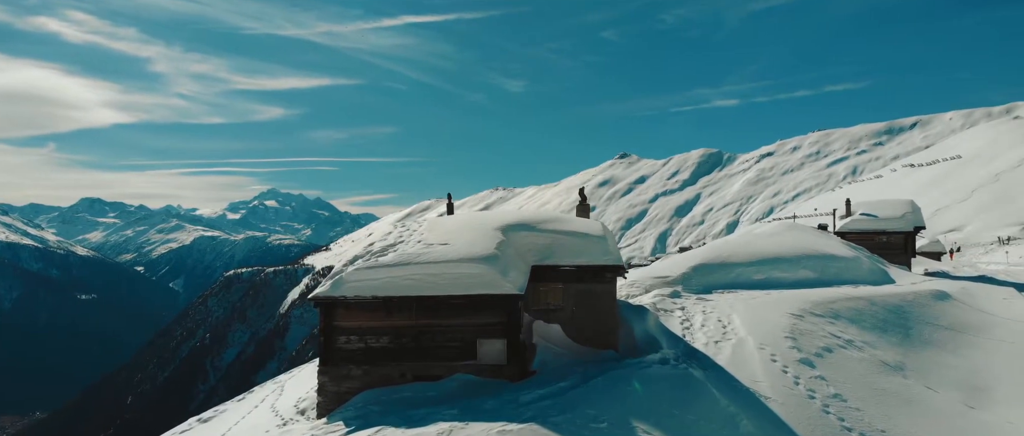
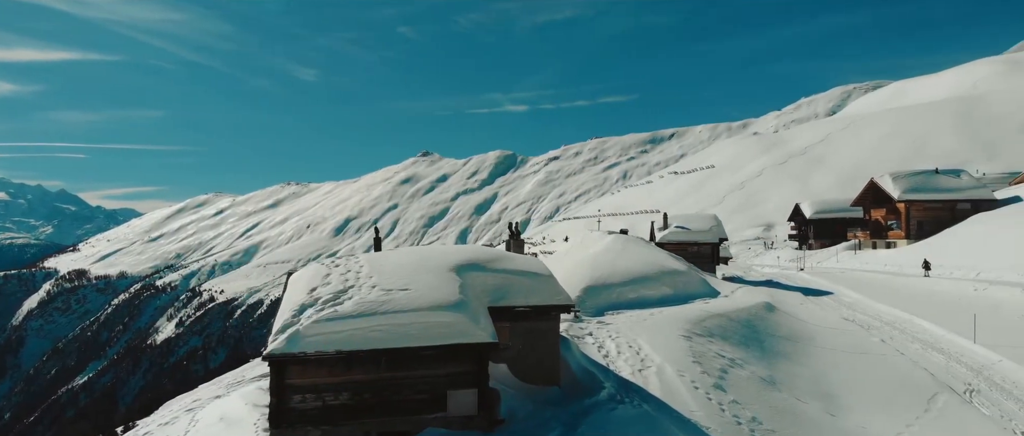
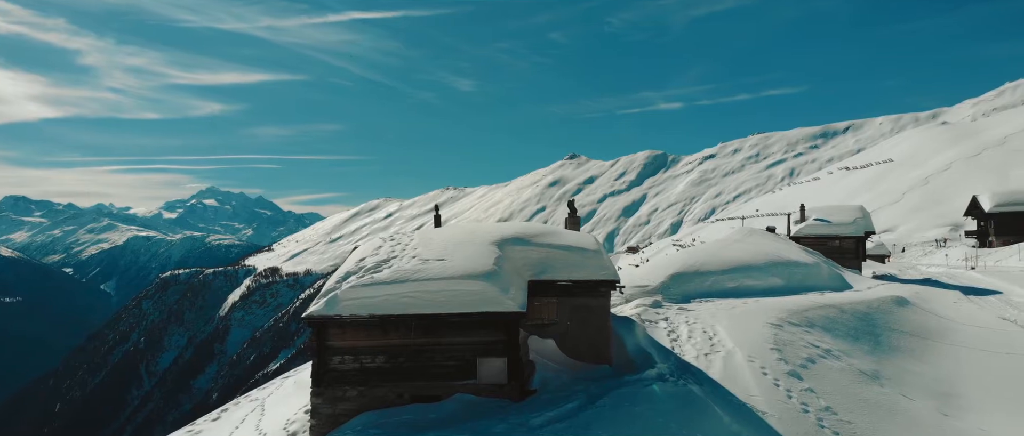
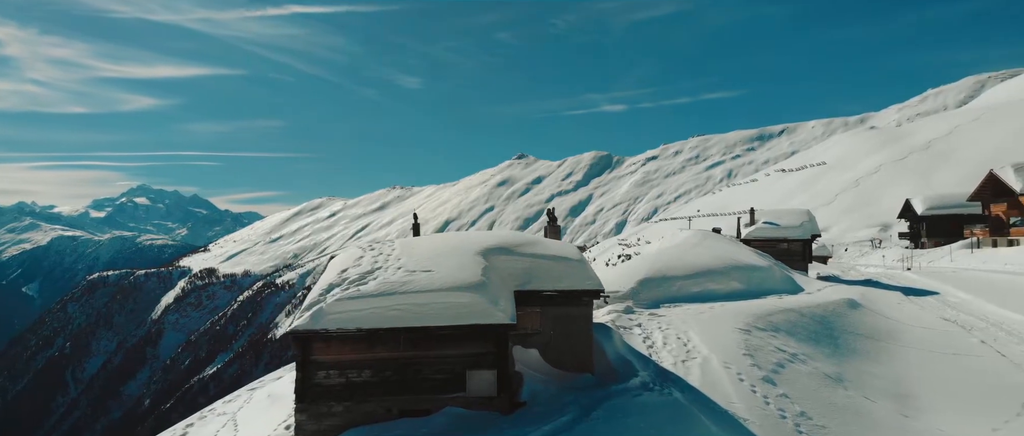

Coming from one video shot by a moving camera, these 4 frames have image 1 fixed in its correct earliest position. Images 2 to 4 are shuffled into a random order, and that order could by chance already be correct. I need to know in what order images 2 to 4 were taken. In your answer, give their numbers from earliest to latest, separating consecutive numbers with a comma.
3, 4, 2
